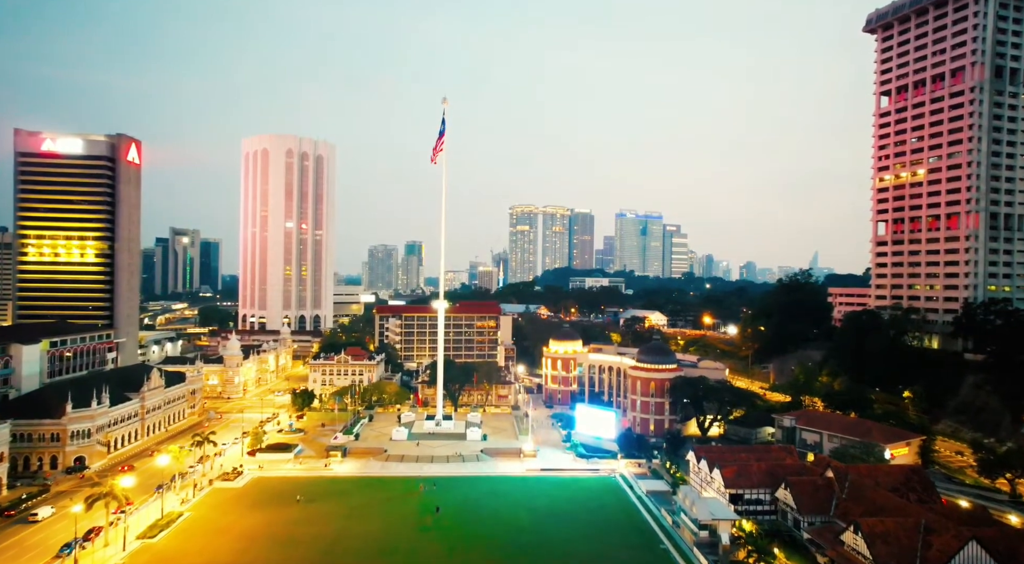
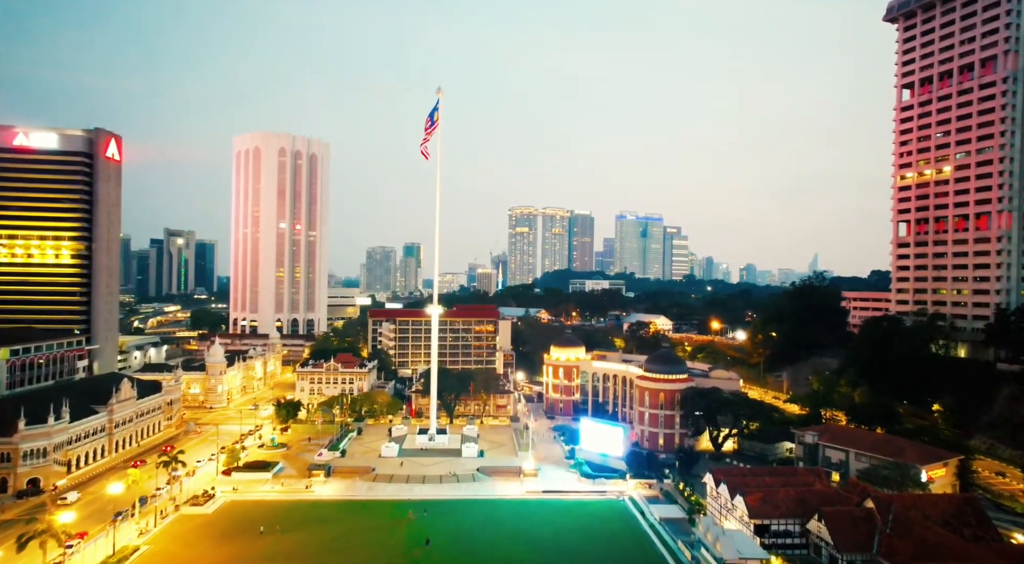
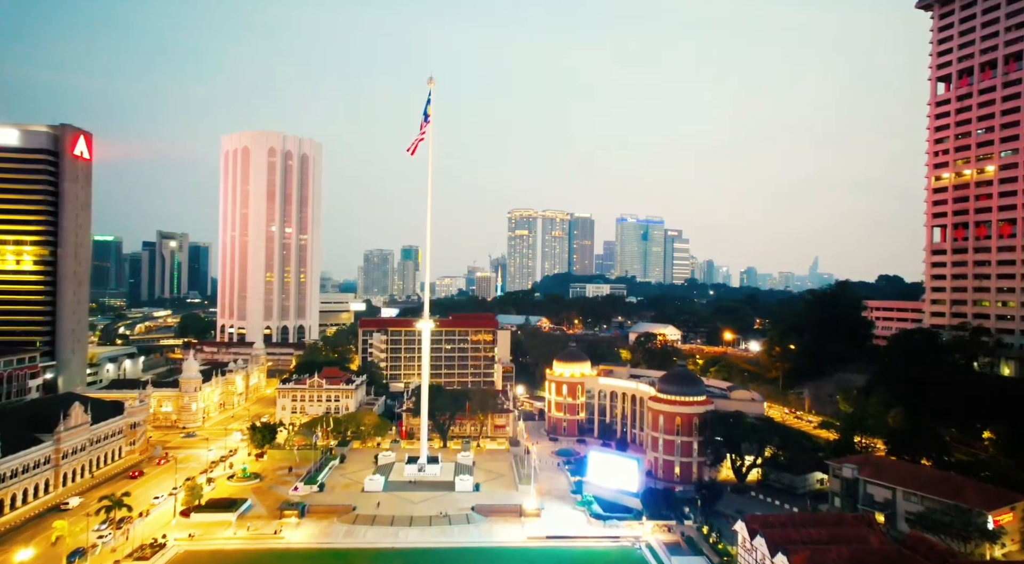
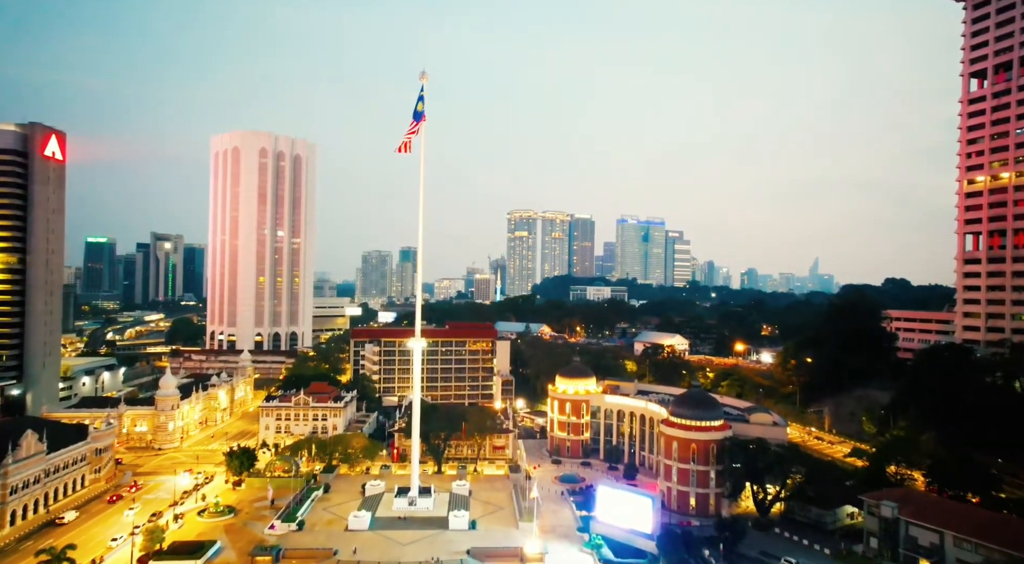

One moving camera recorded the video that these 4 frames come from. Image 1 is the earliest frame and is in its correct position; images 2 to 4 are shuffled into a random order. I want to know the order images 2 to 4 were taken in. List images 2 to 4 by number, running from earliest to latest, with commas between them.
2, 3, 4
